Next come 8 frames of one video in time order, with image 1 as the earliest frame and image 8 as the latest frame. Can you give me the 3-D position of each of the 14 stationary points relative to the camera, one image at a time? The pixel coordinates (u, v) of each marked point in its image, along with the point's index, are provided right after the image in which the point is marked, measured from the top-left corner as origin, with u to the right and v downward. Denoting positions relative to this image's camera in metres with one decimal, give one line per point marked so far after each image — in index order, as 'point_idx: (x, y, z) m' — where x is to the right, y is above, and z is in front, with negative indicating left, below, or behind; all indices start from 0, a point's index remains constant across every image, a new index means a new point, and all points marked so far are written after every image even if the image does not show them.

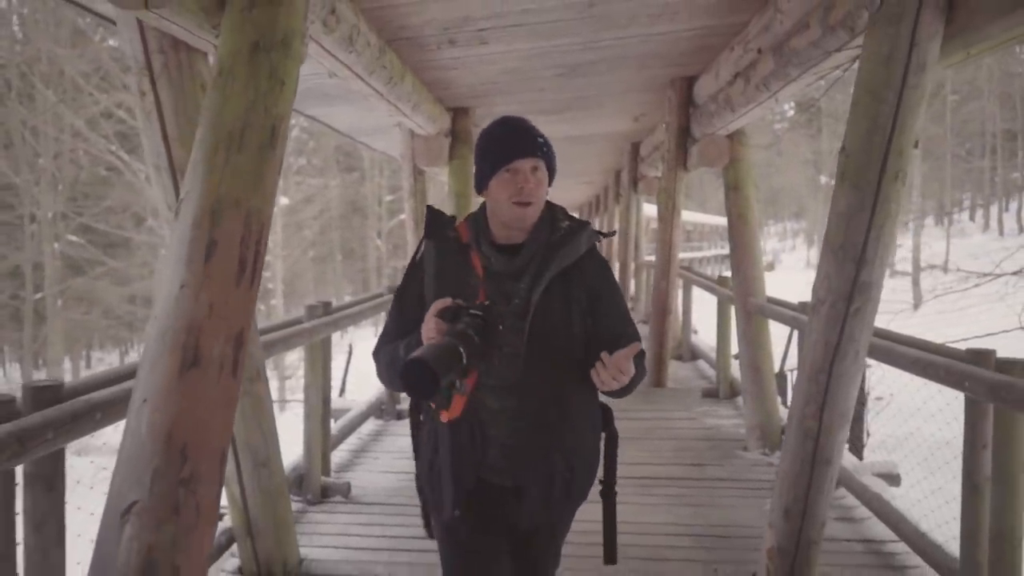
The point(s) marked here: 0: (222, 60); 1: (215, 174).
0: (-0.7, +0.5, +1.7) m
1: (-0.7, +0.3, +1.6) m
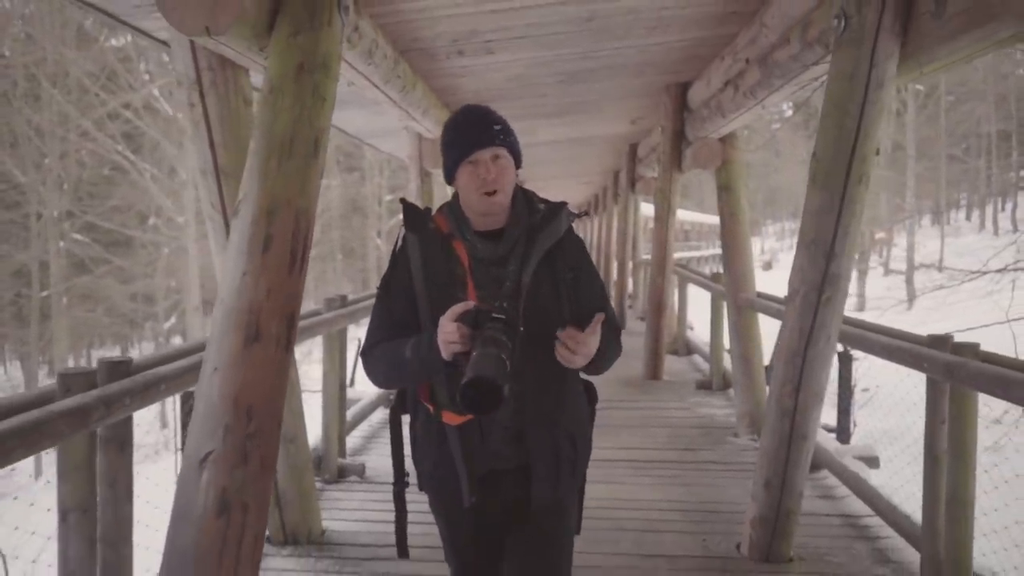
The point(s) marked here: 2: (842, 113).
0: (-0.7, +0.6, +2.0) m
1: (-0.6, +0.3, +1.9) m
2: (+1.1, +0.6, +2.4) m
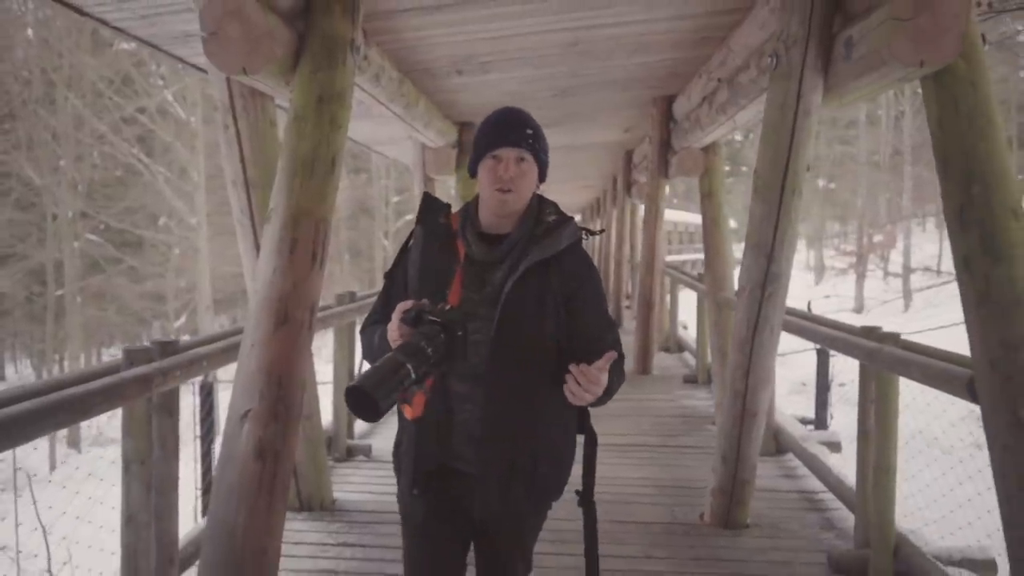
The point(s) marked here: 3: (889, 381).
0: (-0.7, +0.6, +2.4) m
1: (-0.7, +0.3, +2.3) m
2: (+1.0, +0.6, +2.8) m
3: (+1.5, -0.4, +2.9) m
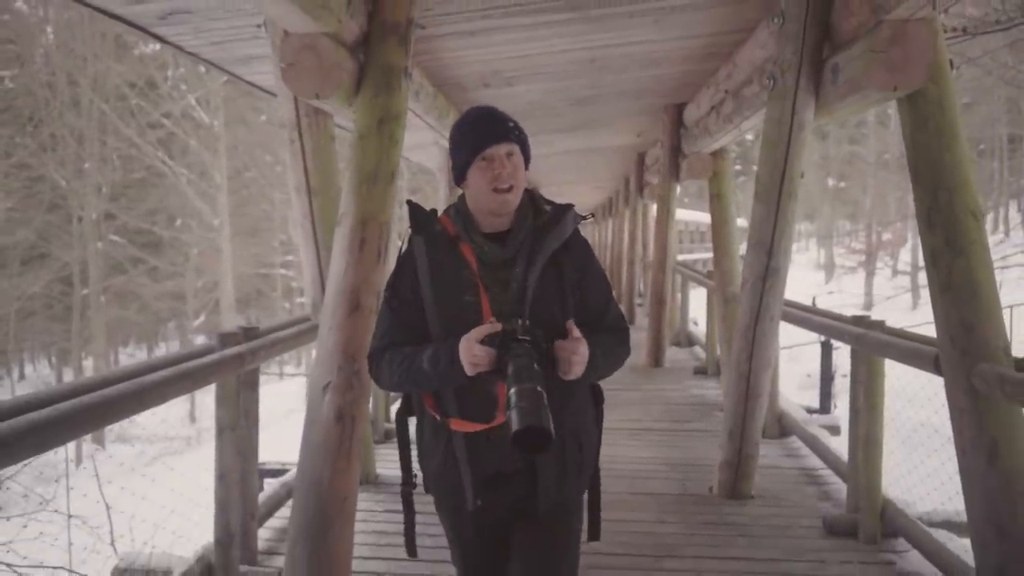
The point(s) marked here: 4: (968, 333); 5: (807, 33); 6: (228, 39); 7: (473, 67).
0: (-0.6, +0.6, +2.8) m
1: (-0.6, +0.3, +2.7) m
2: (+1.1, +0.6, +3.2) m
3: (+1.6, -0.3, +3.3) m
4: (+1.5, -0.1, +2.3) m
5: (+1.2, +1.1, +3.0) m
6: (-1.4, +1.2, +3.5) m
7: (-0.3, +1.4, +4.5) m
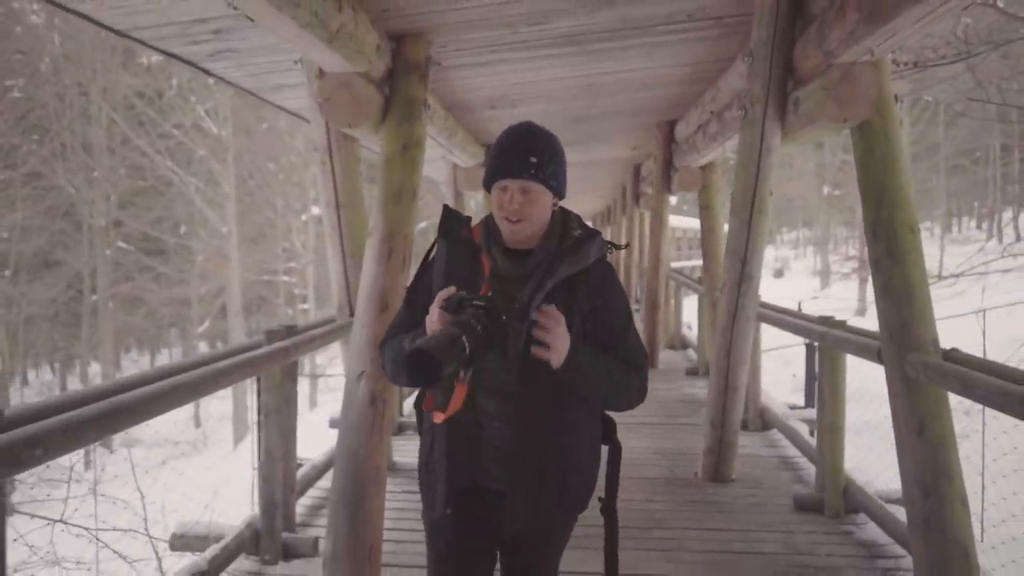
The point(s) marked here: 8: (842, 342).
0: (-0.6, +0.6, +3.3) m
1: (-0.5, +0.3, +3.1) m
2: (+1.2, +0.6, +3.6) m
3: (+1.7, -0.4, +3.7) m
4: (+1.5, -0.2, +2.8) m
5: (+1.2, +1.0, +3.4) m
6: (-1.3, +1.2, +3.9) m
7: (-0.2, +1.4, +5.0) m
8: (+1.5, -0.3, +3.4) m
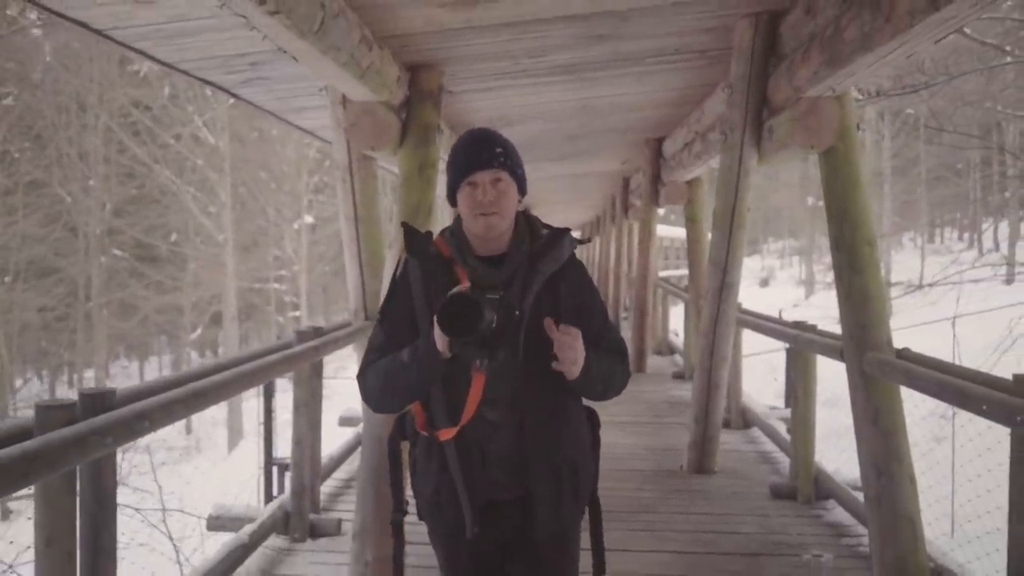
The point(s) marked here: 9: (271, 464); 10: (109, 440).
0: (-0.5, +0.6, +3.6) m
1: (-0.5, +0.3, +3.5) m
2: (+1.2, +0.6, +4.0) m
3: (+1.7, -0.4, +4.1) m
4: (+1.5, -0.2, +3.2) m
5: (+1.3, +1.0, +3.8) m
6: (-1.3, +1.1, +4.3) m
7: (-0.2, +1.3, +5.4) m
8: (+1.6, -0.3, +3.8) m
9: (-2.0, -1.5, +5.9) m
10: (-1.0, -0.4, +1.8) m
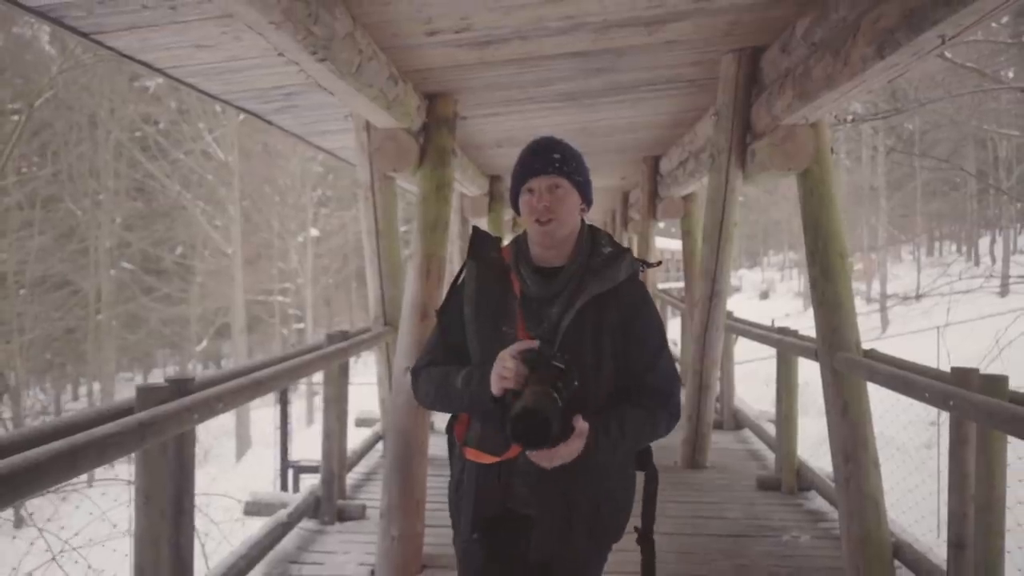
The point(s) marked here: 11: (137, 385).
0: (-0.5, +0.5, +4.0) m
1: (-0.5, +0.3, +3.9) m
2: (+1.2, +0.5, +4.4) m
3: (+1.7, -0.4, +4.5) m
4: (+1.6, -0.2, +3.6) m
5: (+1.3, +1.0, +4.2) m
6: (-1.3, +1.1, +4.7) m
7: (-0.2, +1.2, +5.8) m
8: (+1.6, -0.3, +4.2) m
9: (-2.0, -1.5, +6.3) m
10: (-1.0, -0.4, +2.2) m
11: (-1.1, -0.3, +2.2) m
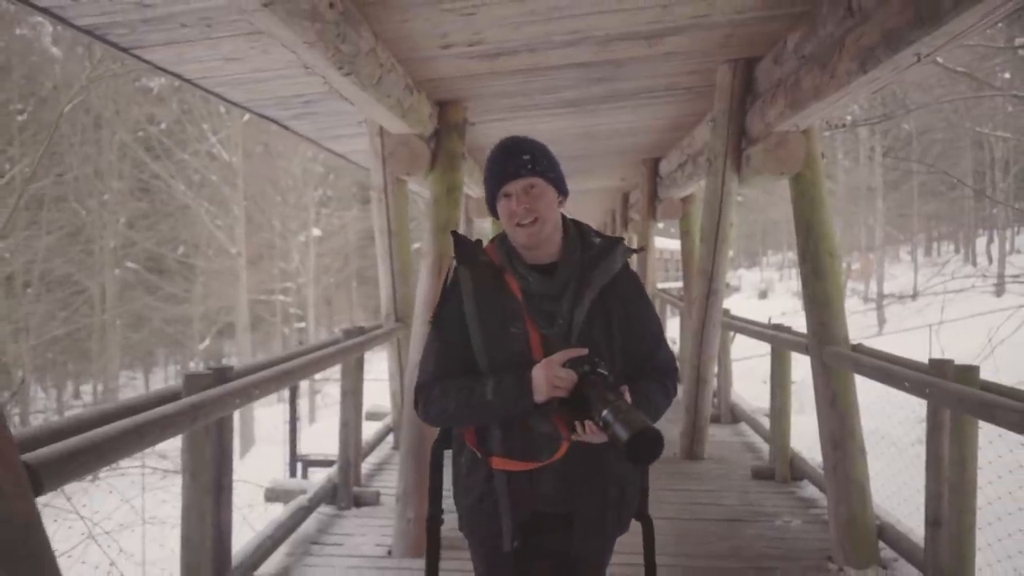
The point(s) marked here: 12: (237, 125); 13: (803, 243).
0: (-0.5, +0.5, +4.2) m
1: (-0.4, +0.3, +4.1) m
2: (+1.3, +0.5, +4.6) m
3: (+1.8, -0.4, +4.7) m
4: (+1.6, -0.2, +3.8) m
5: (+1.3, +1.0, +4.5) m
6: (-1.2, +1.1, +4.9) m
7: (-0.1, +1.2, +6.0) m
8: (+1.6, -0.3, +4.4) m
9: (-1.9, -1.5, +6.5) m
10: (-0.9, -0.4, +2.4) m
11: (-1.1, -0.3, +2.4) m
12: (-7.5, +4.5, +19.8) m
13: (+1.6, +0.2, +4.0) m
